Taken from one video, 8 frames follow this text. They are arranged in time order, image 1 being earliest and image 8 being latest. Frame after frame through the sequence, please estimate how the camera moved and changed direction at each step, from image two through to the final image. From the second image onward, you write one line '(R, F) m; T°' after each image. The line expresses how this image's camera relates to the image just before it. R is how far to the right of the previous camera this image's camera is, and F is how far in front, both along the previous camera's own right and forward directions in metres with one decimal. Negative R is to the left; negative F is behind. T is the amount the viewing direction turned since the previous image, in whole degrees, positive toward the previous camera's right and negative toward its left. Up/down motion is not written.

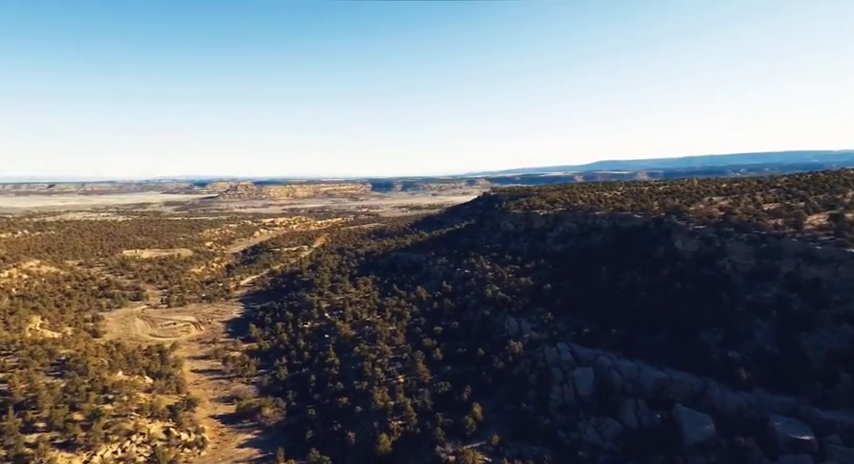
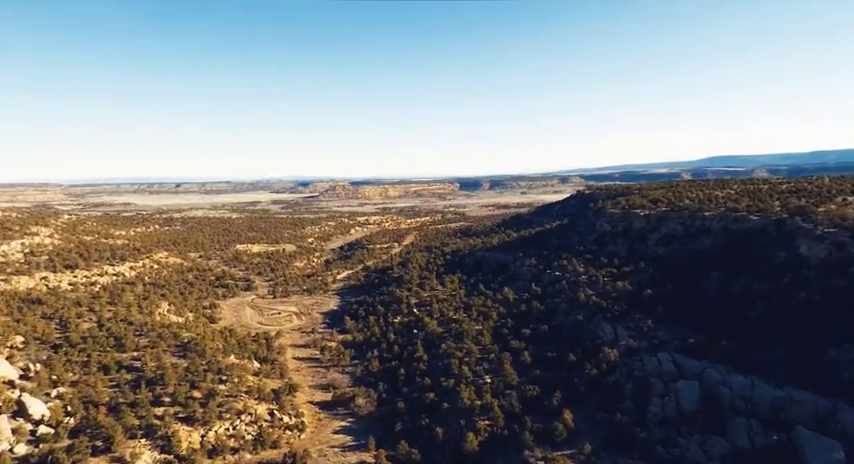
(-0.1, -0.8) m; -9°
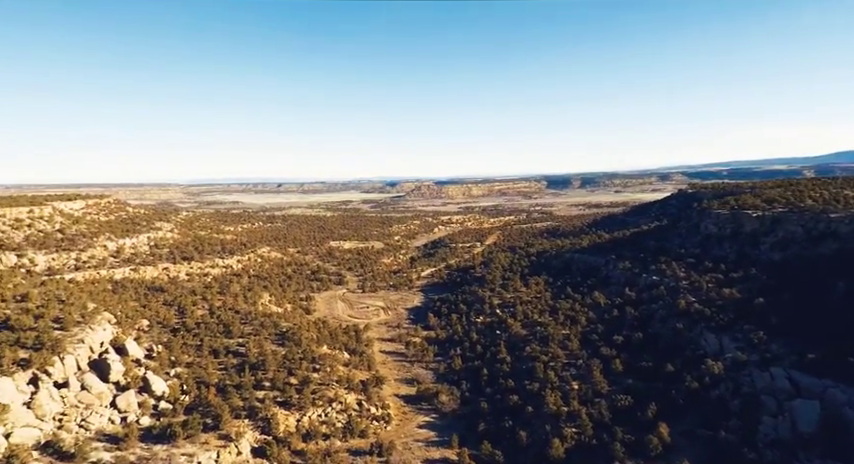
(-0.1, -0.8) m; -8°
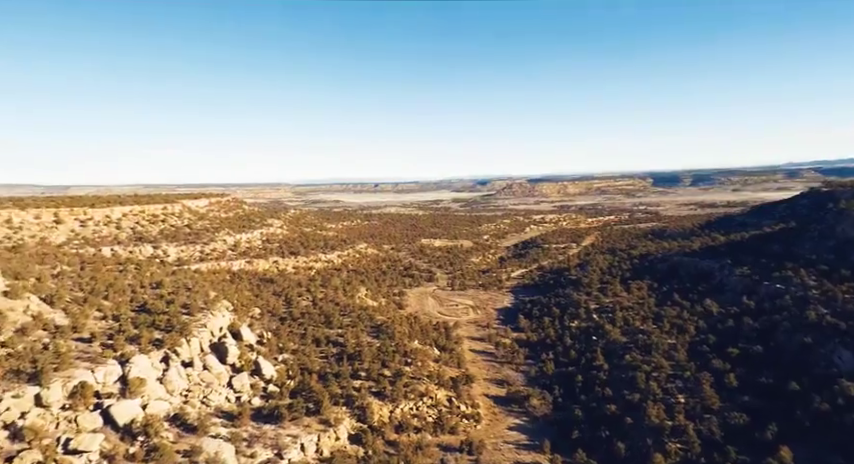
(-0.2, -1.0) m; -8°
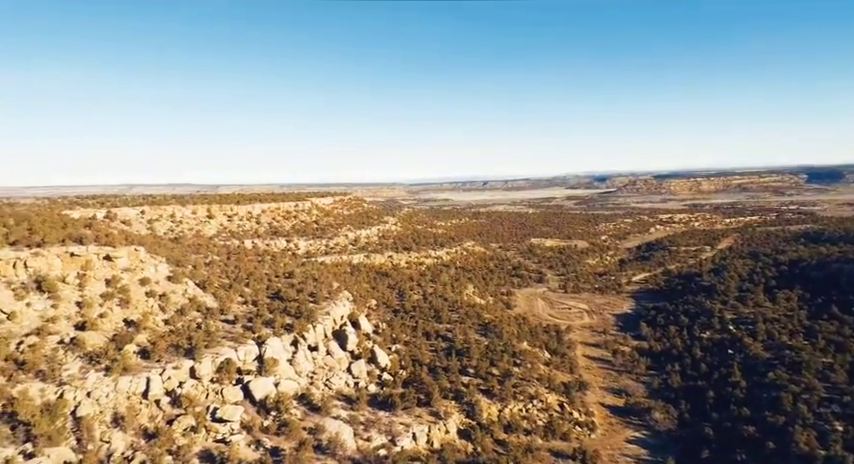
(-0.3, -1.0) m; -10°
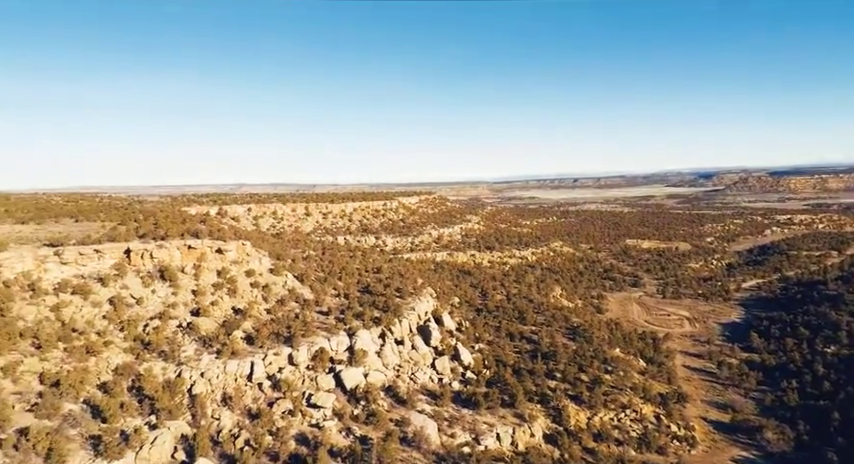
(0.0, -0.5) m; -9°
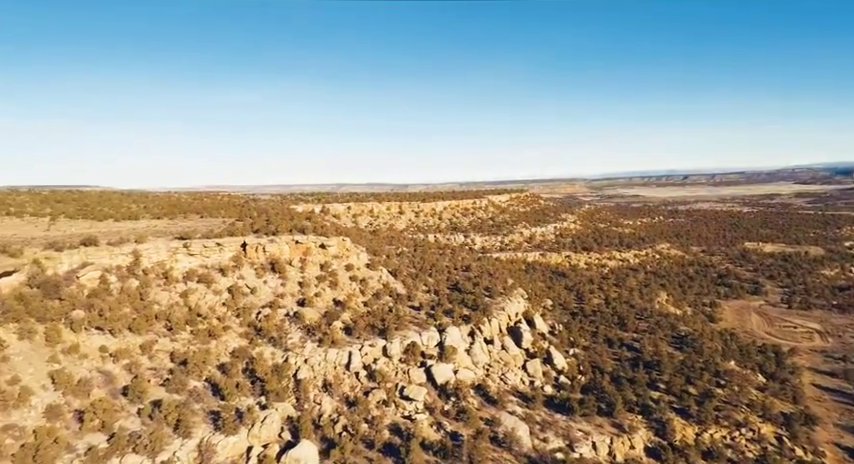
(+0.6, -0.3) m; -11°
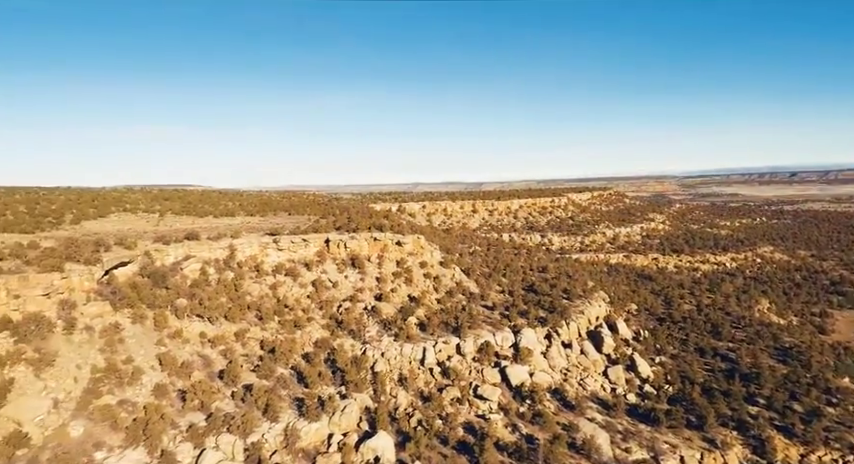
(+0.7, -0.1) m; -9°
